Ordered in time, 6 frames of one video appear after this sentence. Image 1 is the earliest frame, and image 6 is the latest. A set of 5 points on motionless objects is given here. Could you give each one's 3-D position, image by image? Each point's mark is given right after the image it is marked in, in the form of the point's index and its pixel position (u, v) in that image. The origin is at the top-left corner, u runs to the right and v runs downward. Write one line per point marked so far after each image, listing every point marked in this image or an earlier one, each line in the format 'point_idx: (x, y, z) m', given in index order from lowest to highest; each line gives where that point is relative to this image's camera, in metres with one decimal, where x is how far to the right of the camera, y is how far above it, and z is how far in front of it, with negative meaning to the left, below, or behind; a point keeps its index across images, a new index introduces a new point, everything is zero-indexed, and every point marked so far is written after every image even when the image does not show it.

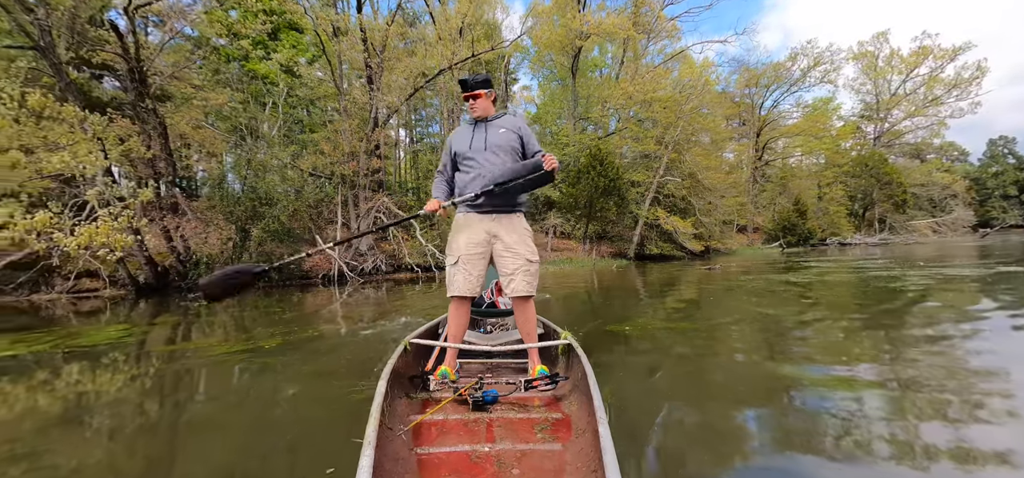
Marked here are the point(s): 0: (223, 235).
0: (-6.2, +0.1, +9.5) m
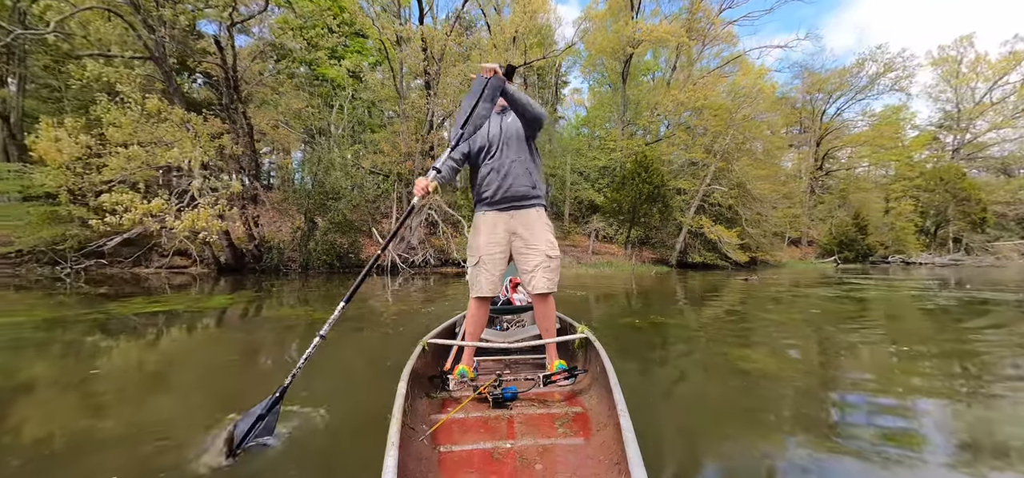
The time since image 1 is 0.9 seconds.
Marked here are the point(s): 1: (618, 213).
0: (-5.2, +0.4, +10.4) m
1: (+3.5, +0.9, +14.3) m
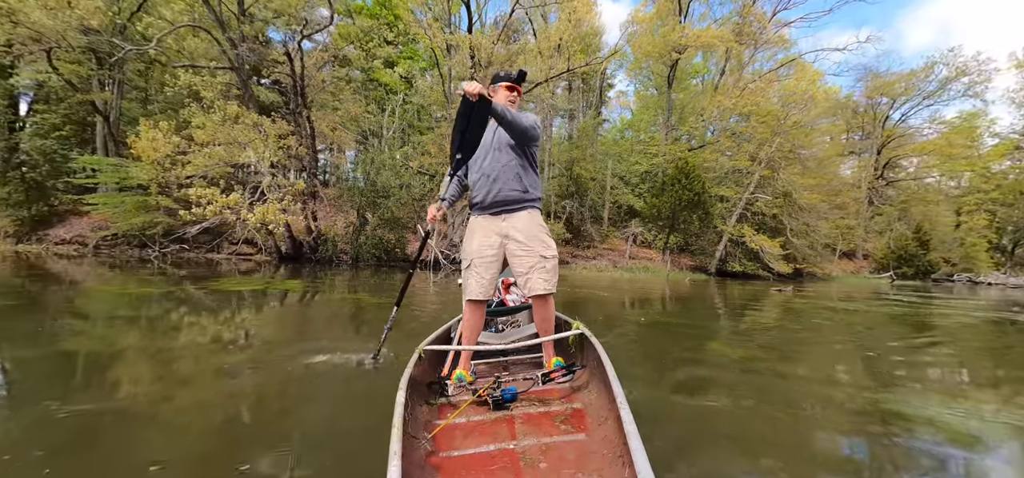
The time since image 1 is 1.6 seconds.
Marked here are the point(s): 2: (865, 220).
0: (-4.2, +0.5, +11.2) m
1: (+4.8, +0.7, +14.3) m
2: (+16.1, +0.9, +19.5) m
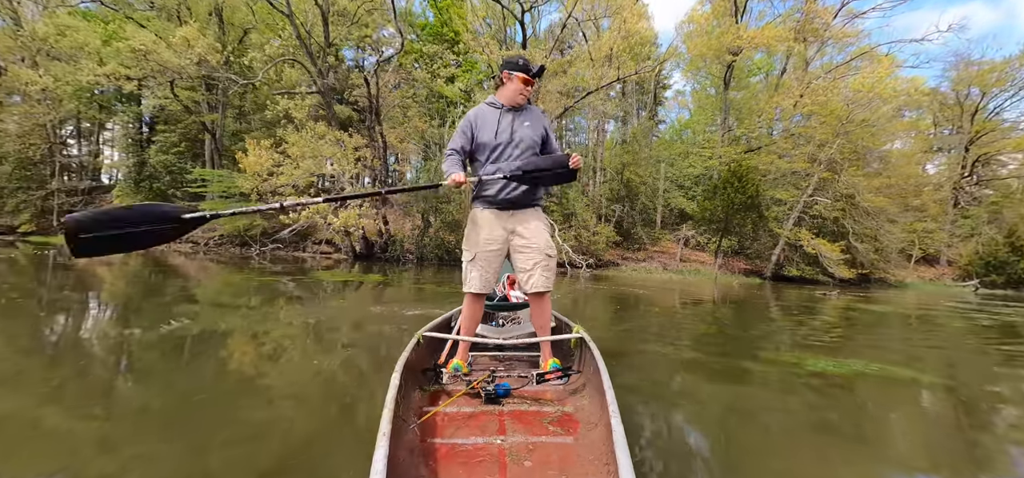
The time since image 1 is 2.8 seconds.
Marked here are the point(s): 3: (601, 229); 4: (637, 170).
0: (-2.8, +0.5, +12.3) m
1: (+6.5, +0.6, +14.2) m
2: (+18.4, +0.7, +18.0) m
3: (+3.1, +0.3, +15.0) m
4: (+4.8, +2.7, +16.9) m
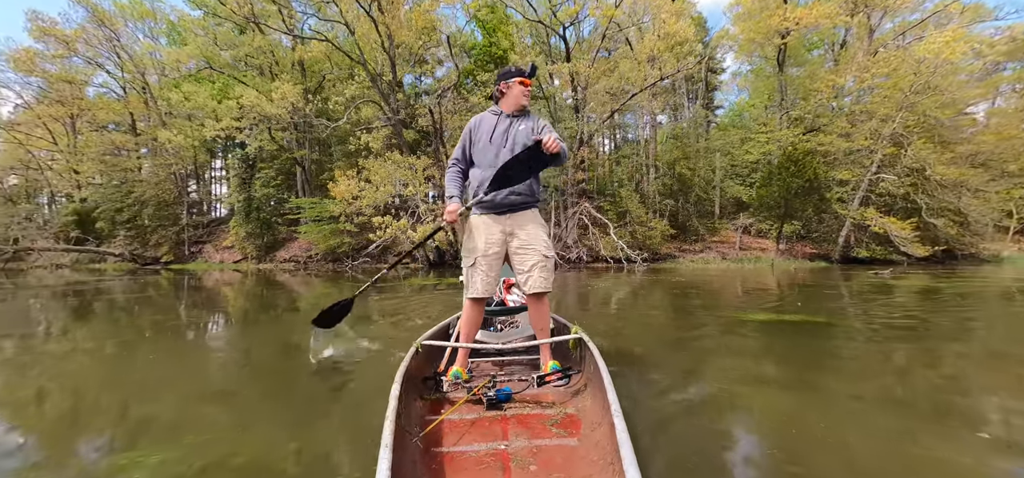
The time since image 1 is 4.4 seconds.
0: (-1.1, +0.3, +13.5) m
1: (+8.4, +1.0, +14.1) m
2: (+20.7, +2.0, +16.2) m
3: (+5.1, +0.6, +15.3) m
4: (+7.0, +3.0, +17.0) m
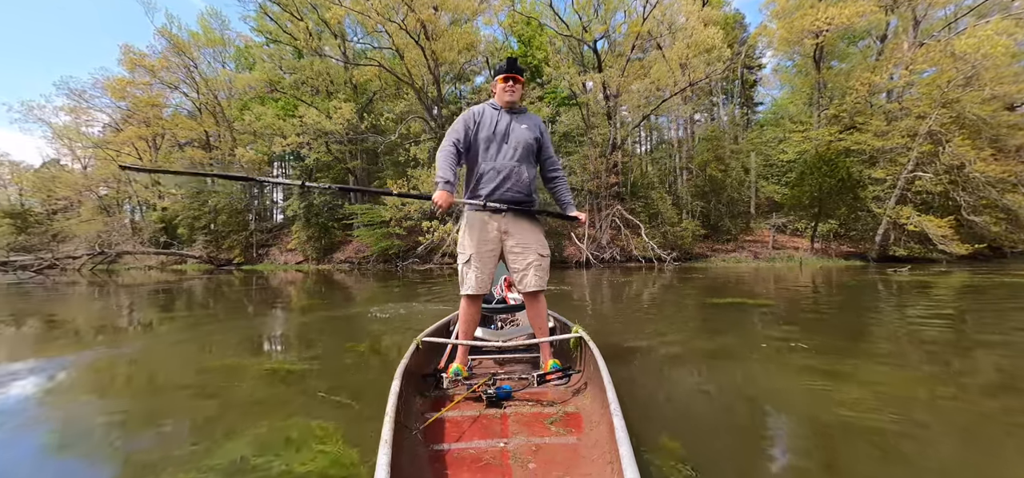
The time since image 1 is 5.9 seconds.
0: (+0.1, +0.2, +14.4) m
1: (+9.6, +1.1, +14.1) m
2: (+22.0, +2.1, +15.2) m
3: (+6.4, +0.6, +15.7) m
4: (+8.4, +3.0, +17.2) m
